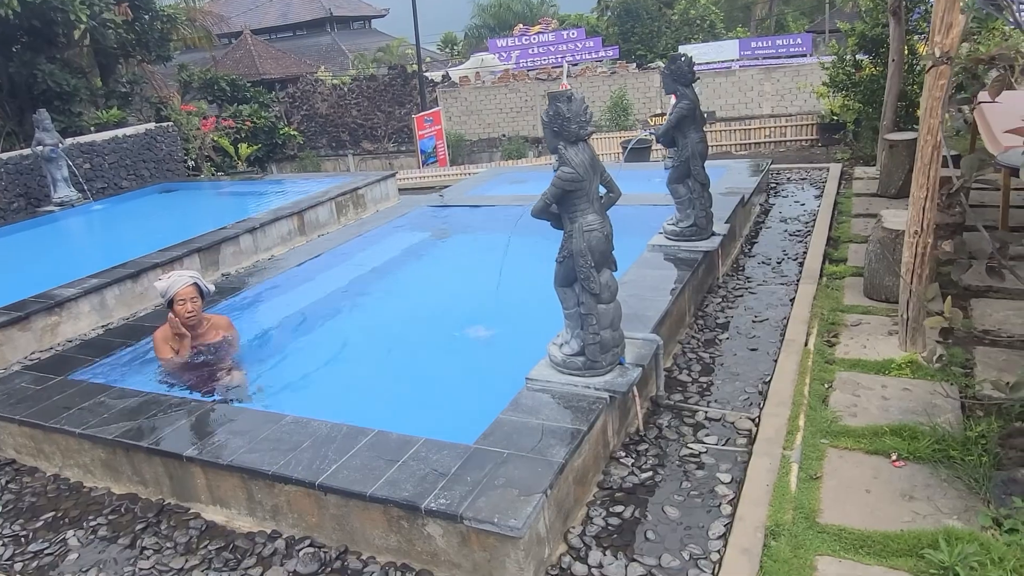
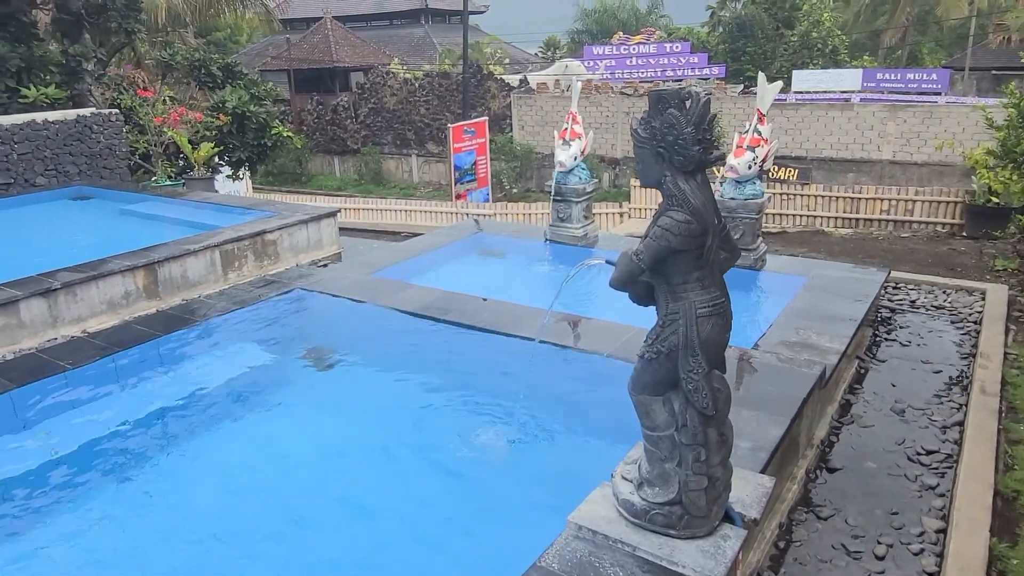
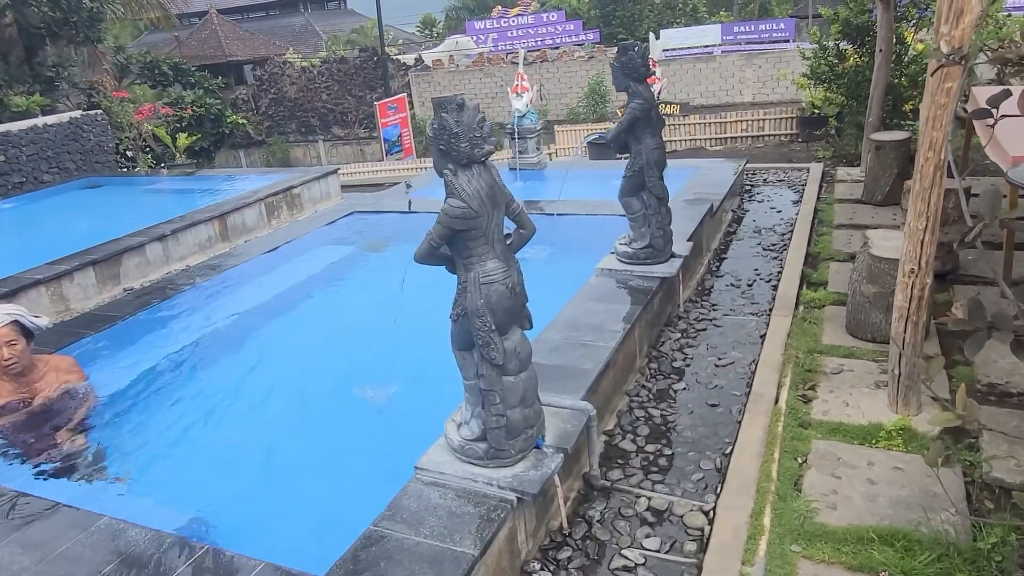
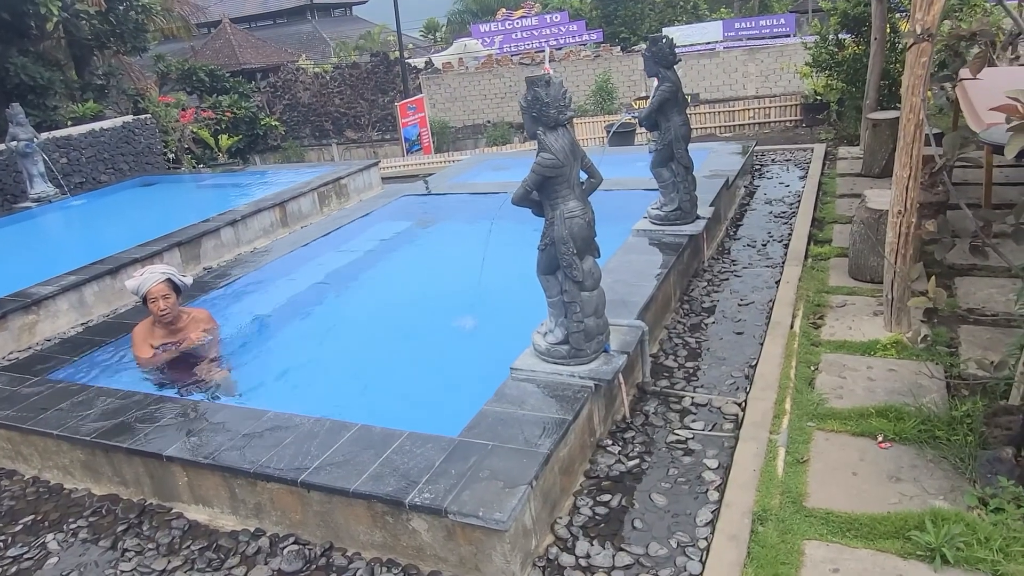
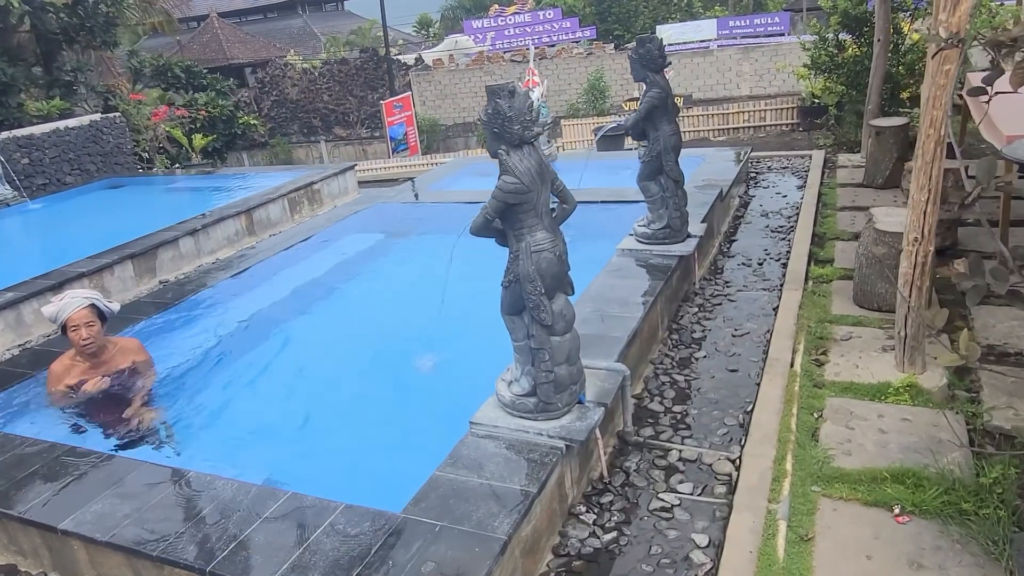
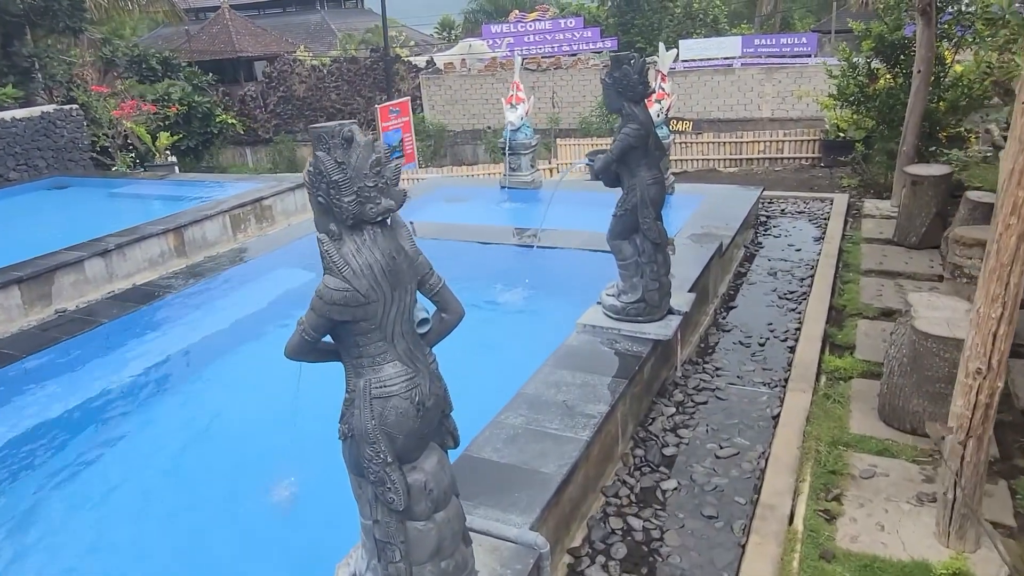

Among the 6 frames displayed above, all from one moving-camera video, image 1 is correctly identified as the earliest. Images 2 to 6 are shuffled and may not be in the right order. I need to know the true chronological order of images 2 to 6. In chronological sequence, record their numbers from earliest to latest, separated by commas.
4, 5, 3, 6, 2
